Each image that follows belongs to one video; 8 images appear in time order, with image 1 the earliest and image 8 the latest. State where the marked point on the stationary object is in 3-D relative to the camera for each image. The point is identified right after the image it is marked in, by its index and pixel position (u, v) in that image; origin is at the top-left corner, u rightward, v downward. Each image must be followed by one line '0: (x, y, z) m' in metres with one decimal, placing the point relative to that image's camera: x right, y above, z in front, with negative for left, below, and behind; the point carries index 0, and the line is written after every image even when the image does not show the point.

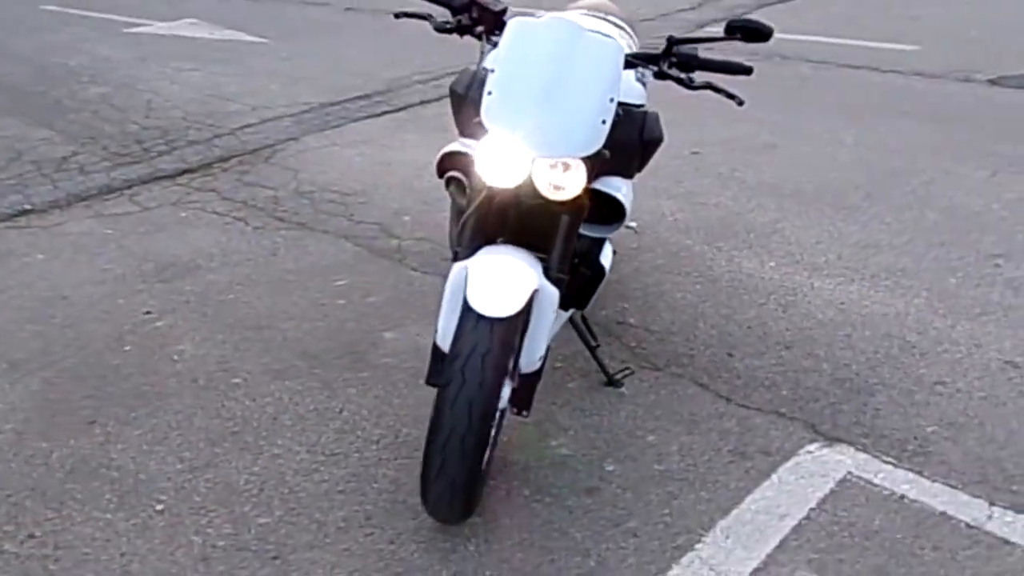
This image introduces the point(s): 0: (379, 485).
0: (-0.5, -0.7, +3.3) m
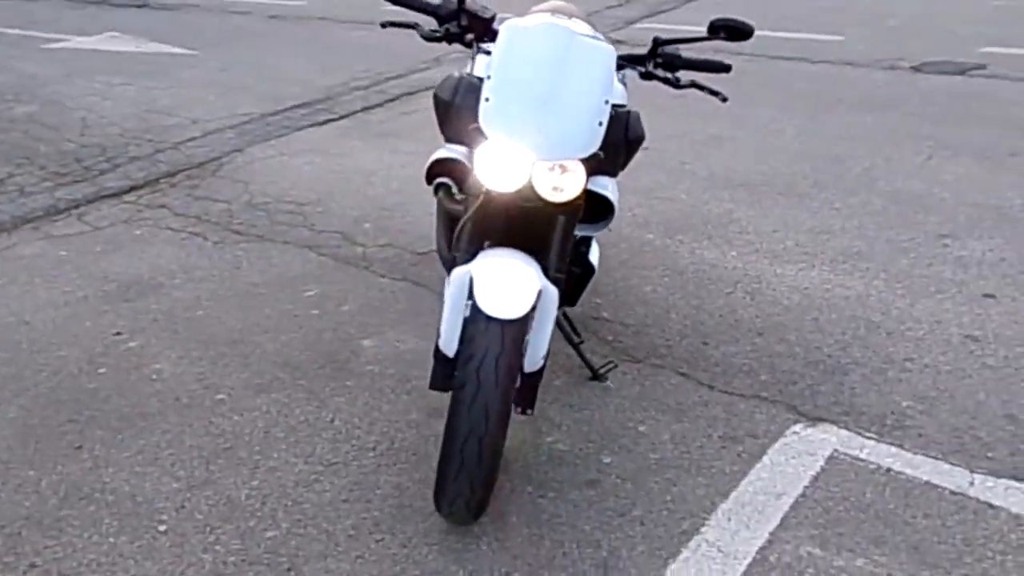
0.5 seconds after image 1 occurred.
0: (-0.5, -0.7, +3.3) m
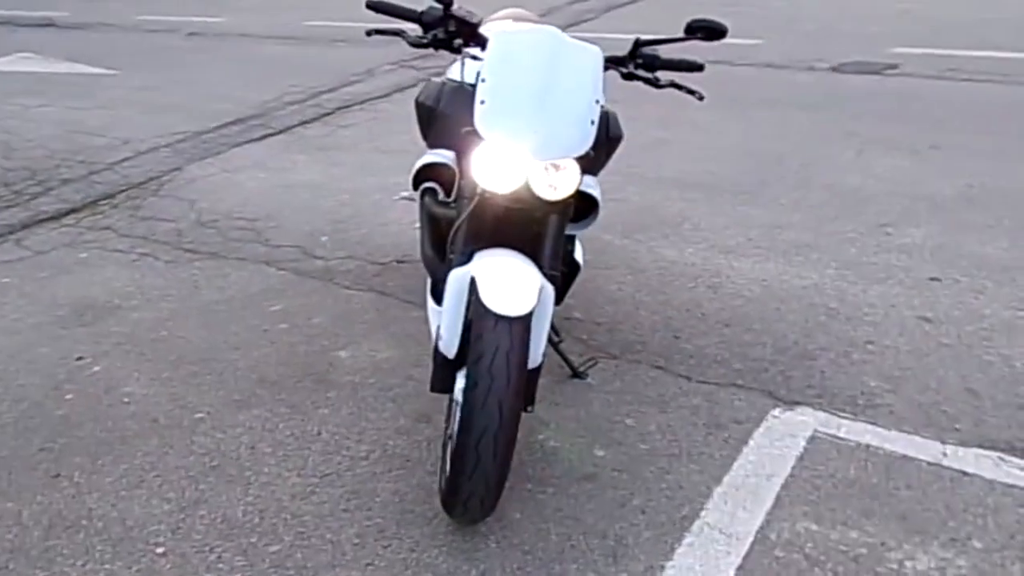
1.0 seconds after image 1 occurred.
0: (-0.5, -0.7, +3.3) m
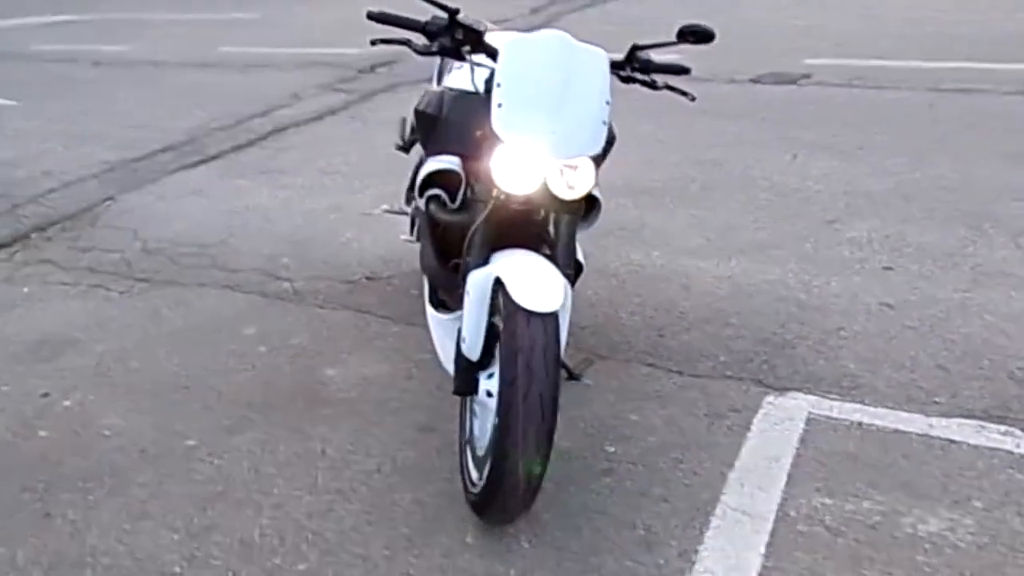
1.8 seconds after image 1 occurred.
0: (-0.4, -0.8, +3.3) m
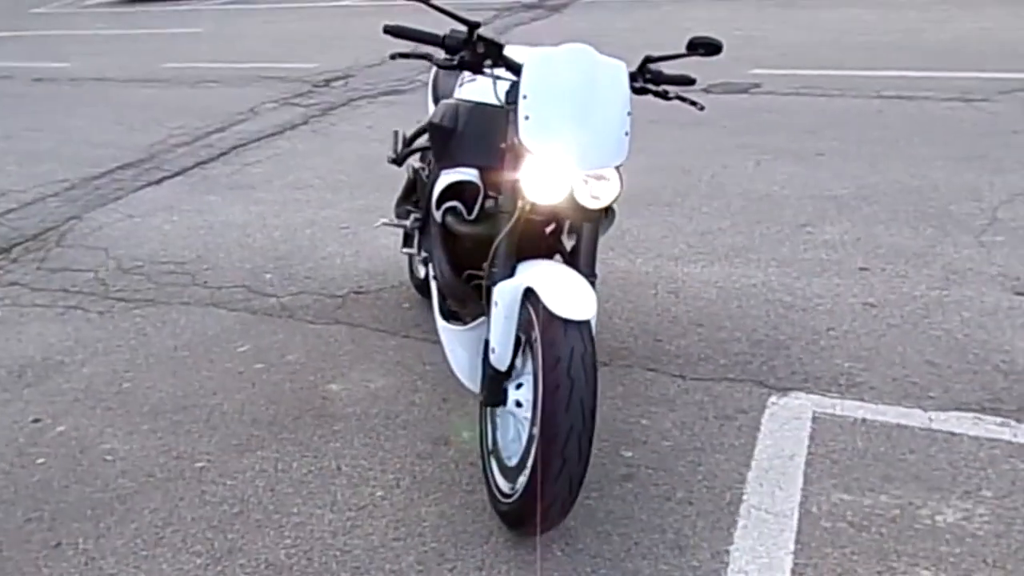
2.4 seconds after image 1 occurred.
0: (-0.3, -0.8, +3.3) m
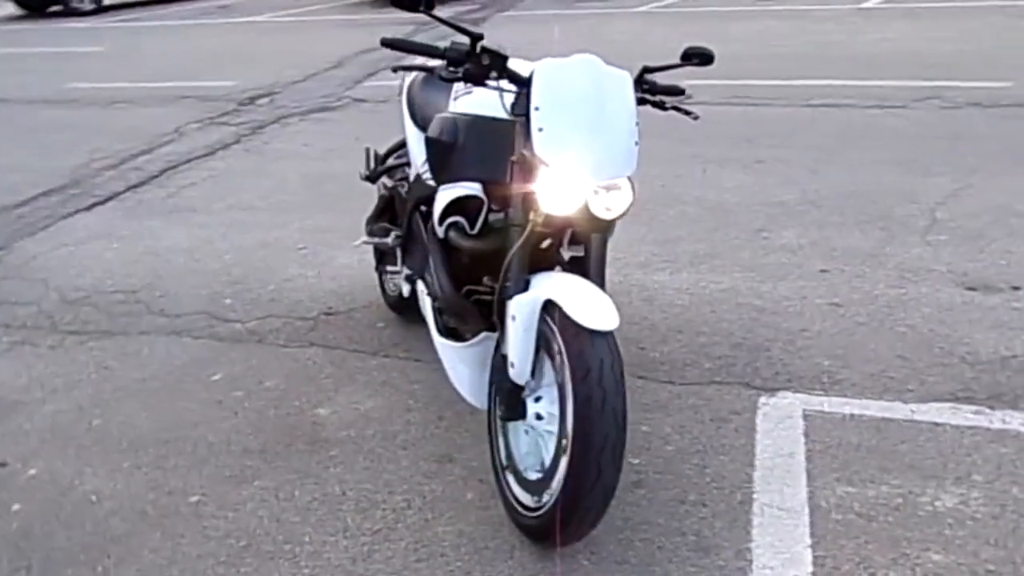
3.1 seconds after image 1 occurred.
0: (-0.2, -0.9, +3.2) m
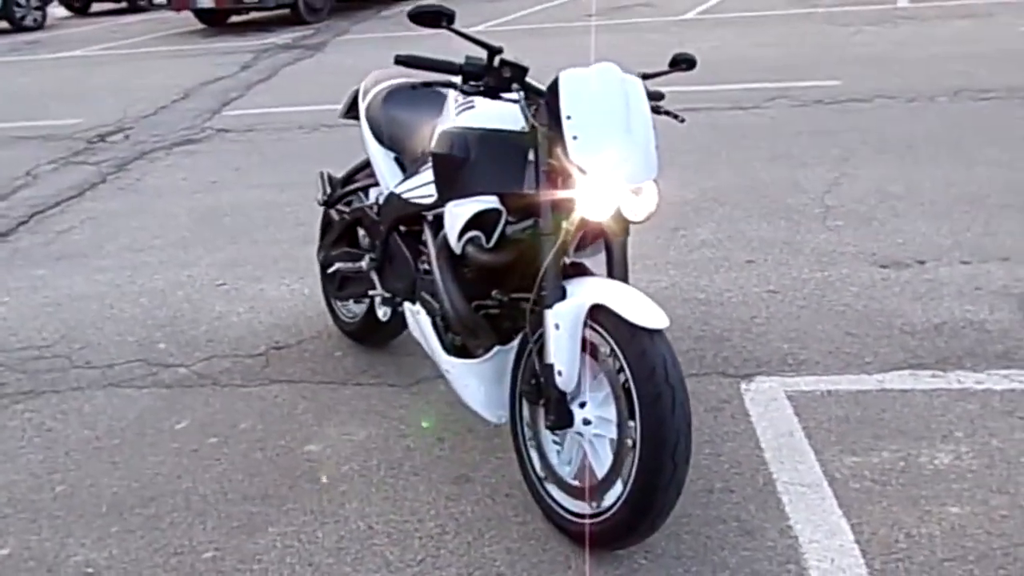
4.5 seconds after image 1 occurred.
0: (0.0, -0.9, +3.2) m
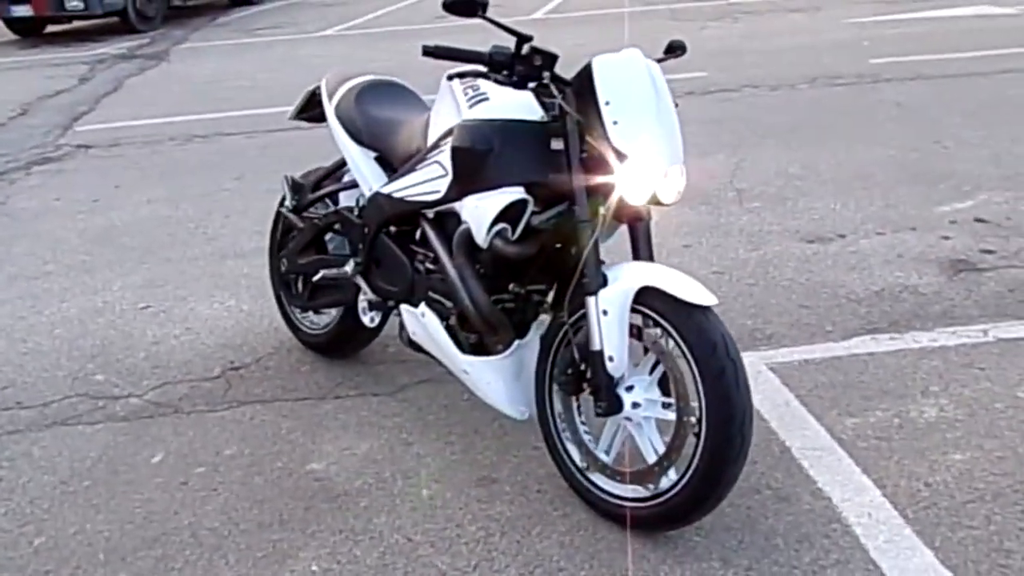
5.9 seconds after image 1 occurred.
0: (+0.2, -0.9, +3.1) m
